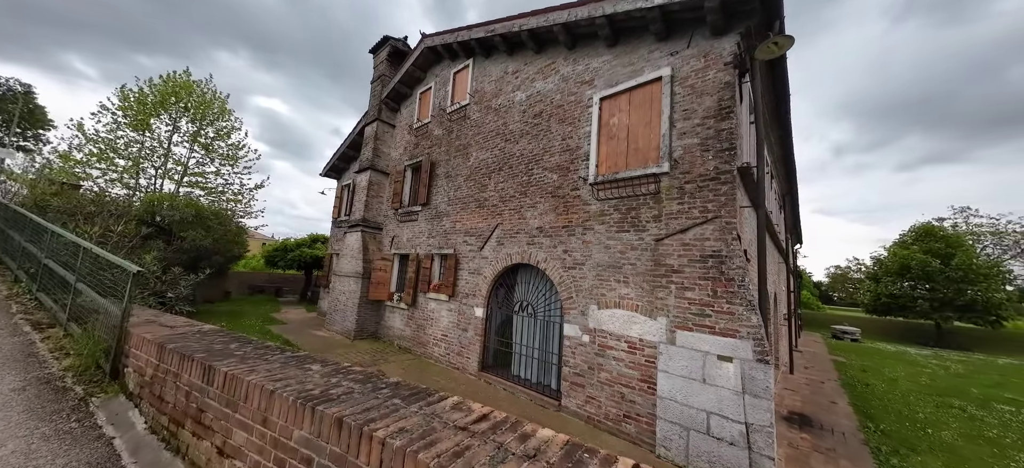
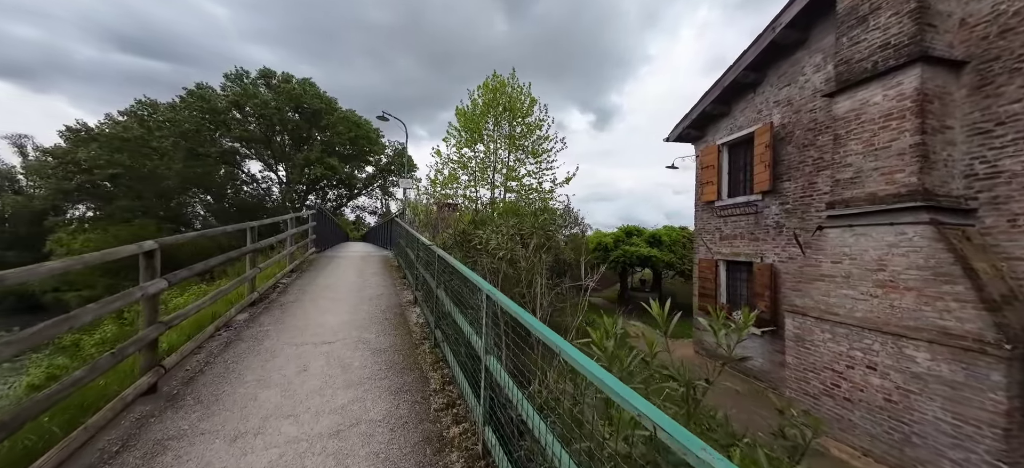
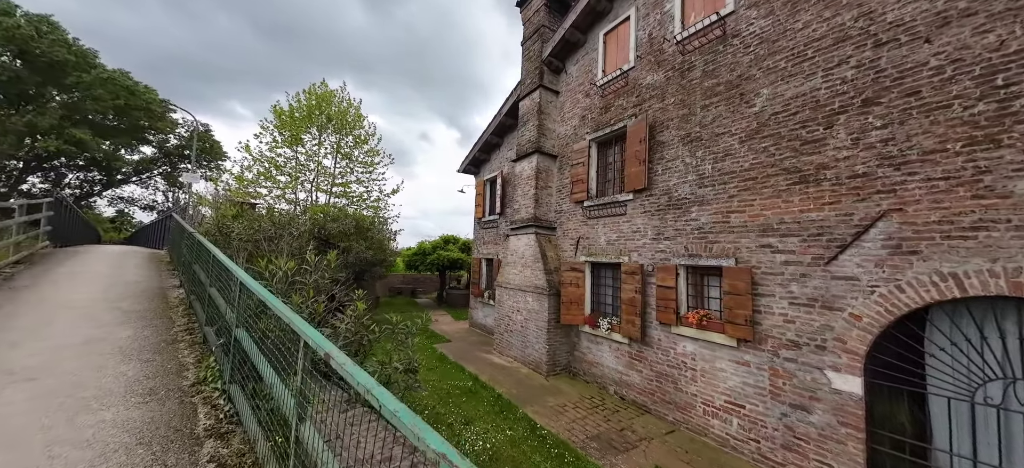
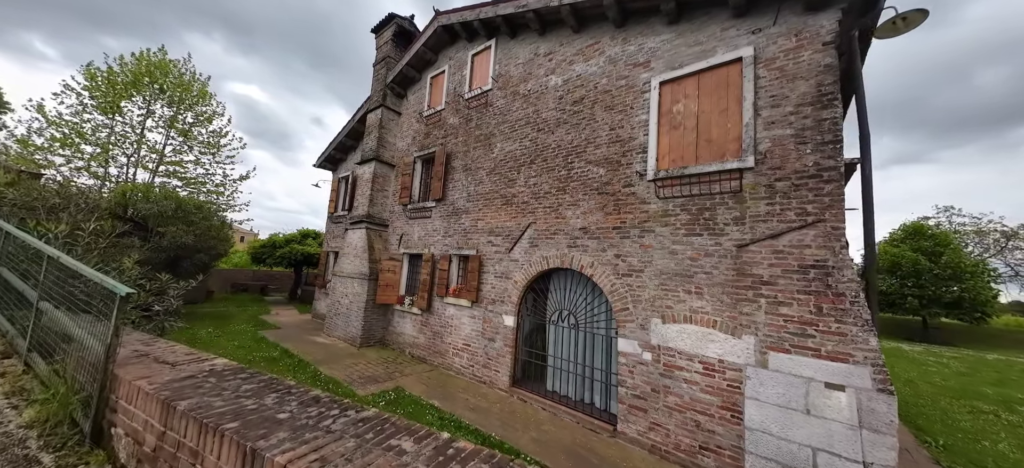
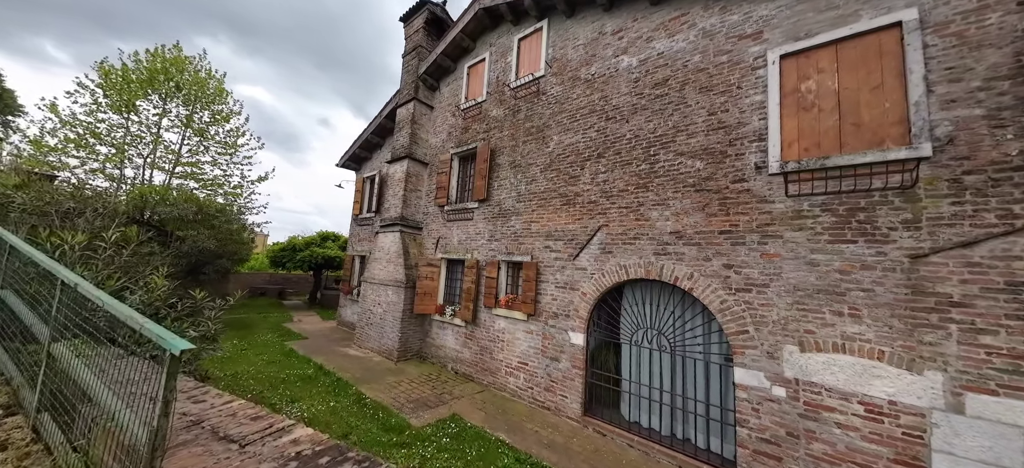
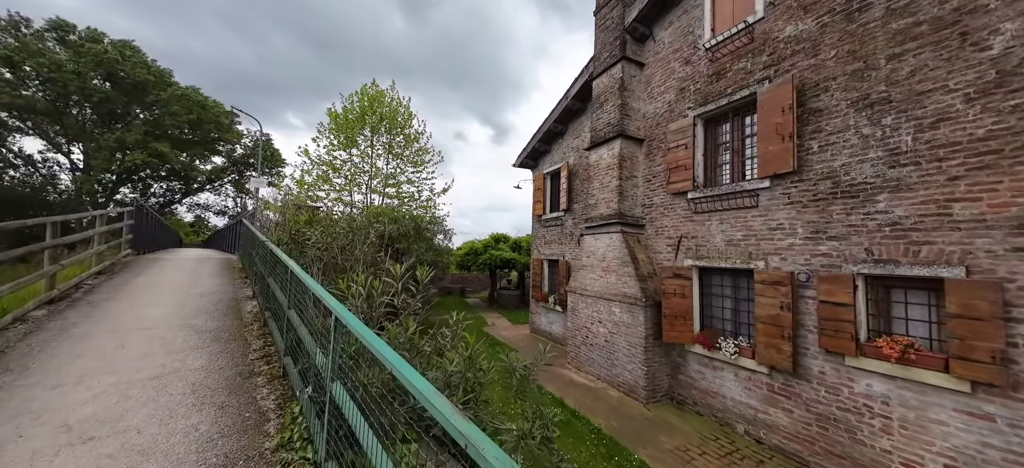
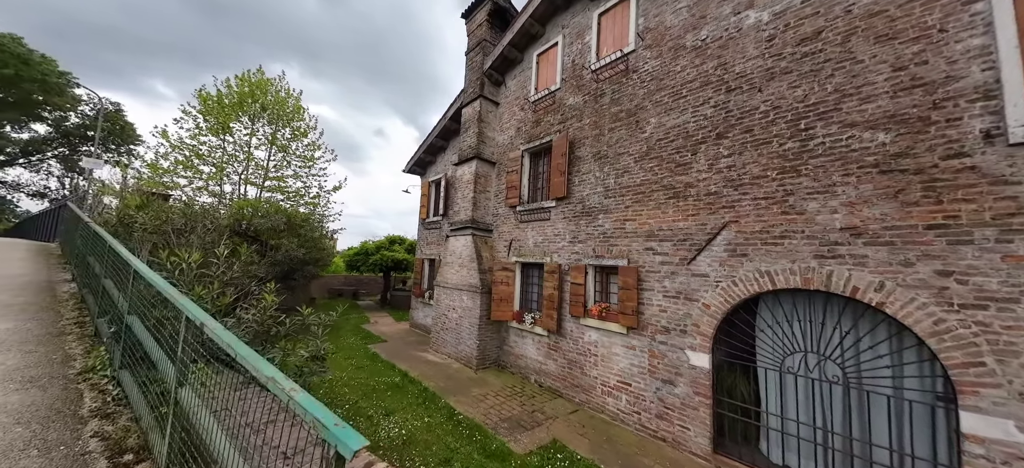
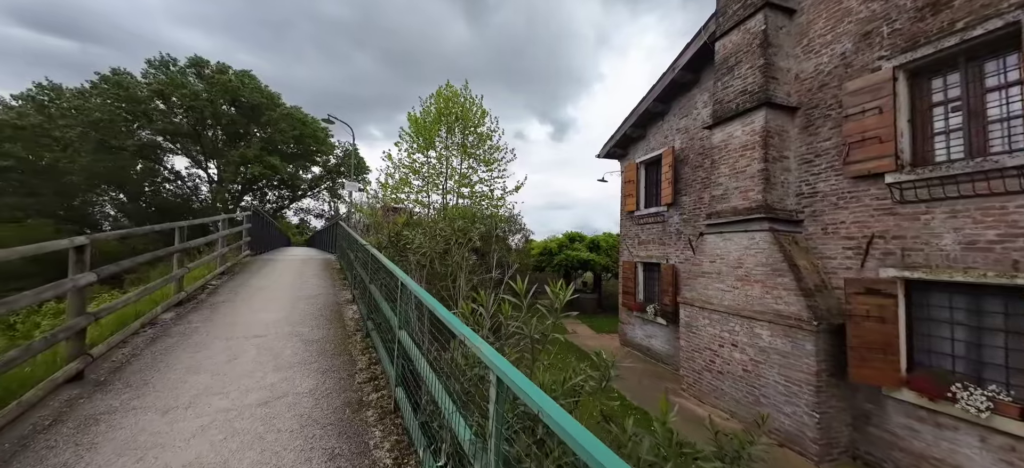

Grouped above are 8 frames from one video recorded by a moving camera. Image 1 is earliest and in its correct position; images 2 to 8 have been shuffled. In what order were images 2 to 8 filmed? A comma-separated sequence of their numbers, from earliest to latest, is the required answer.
4, 5, 7, 3, 6, 8, 2
